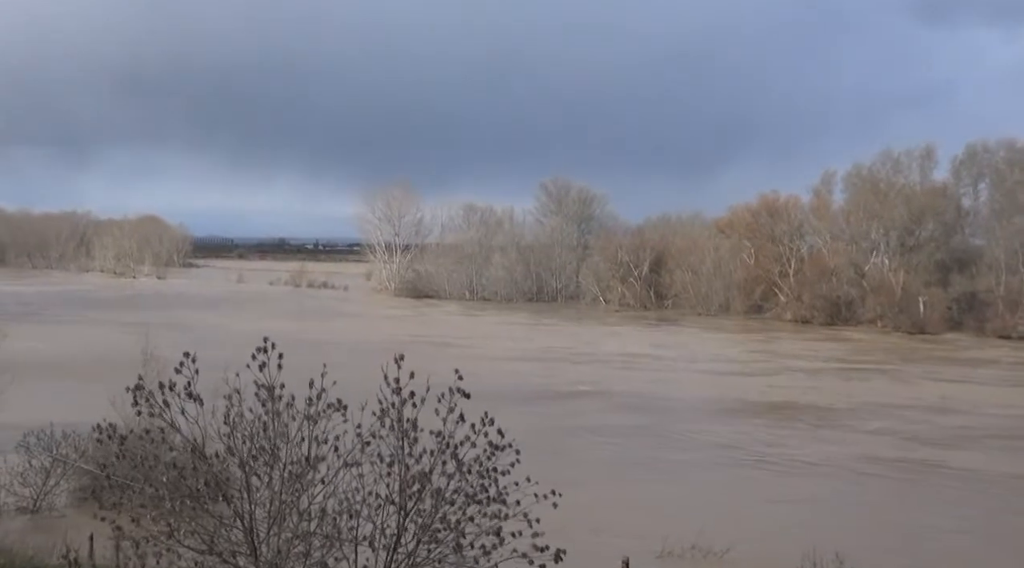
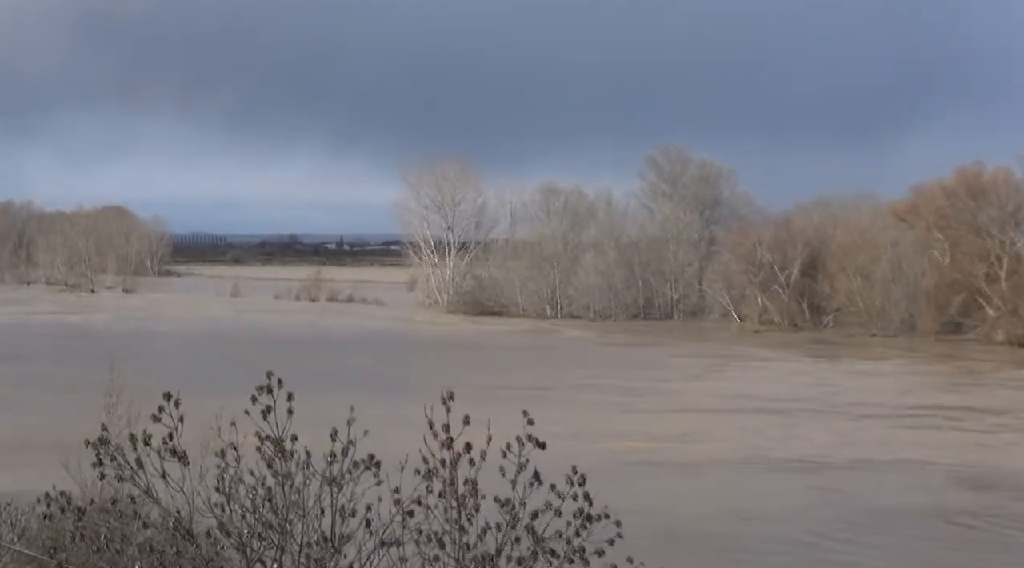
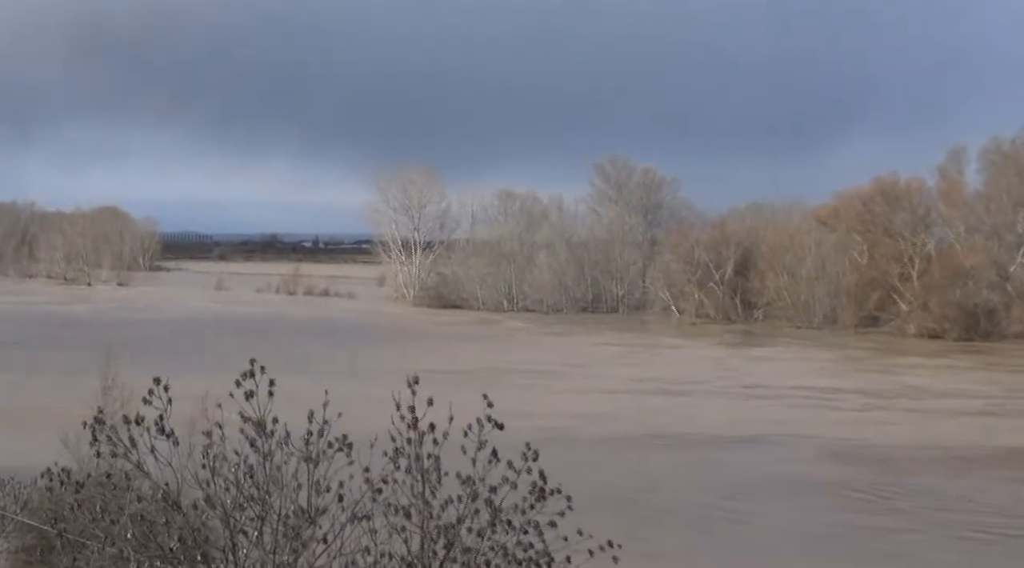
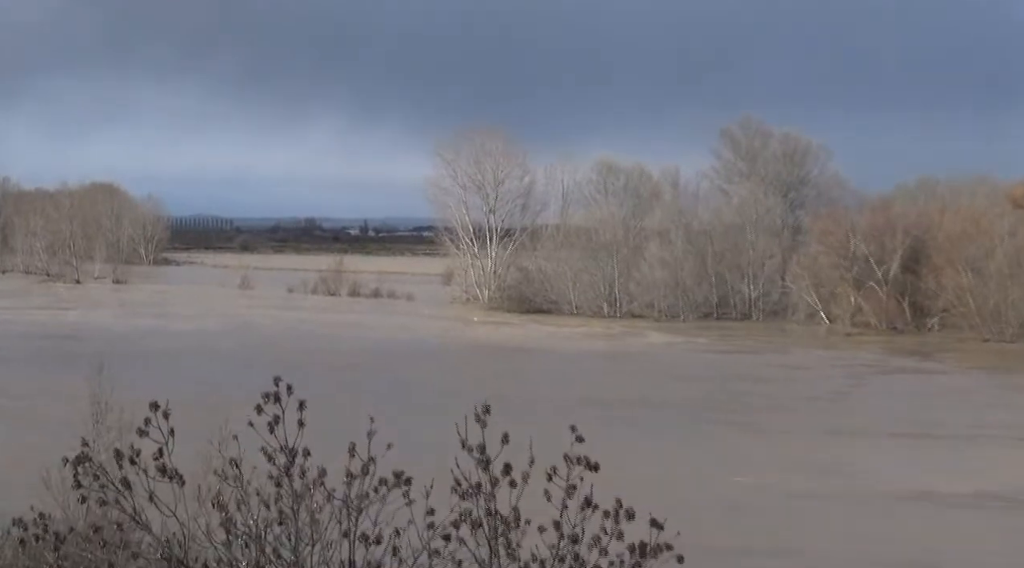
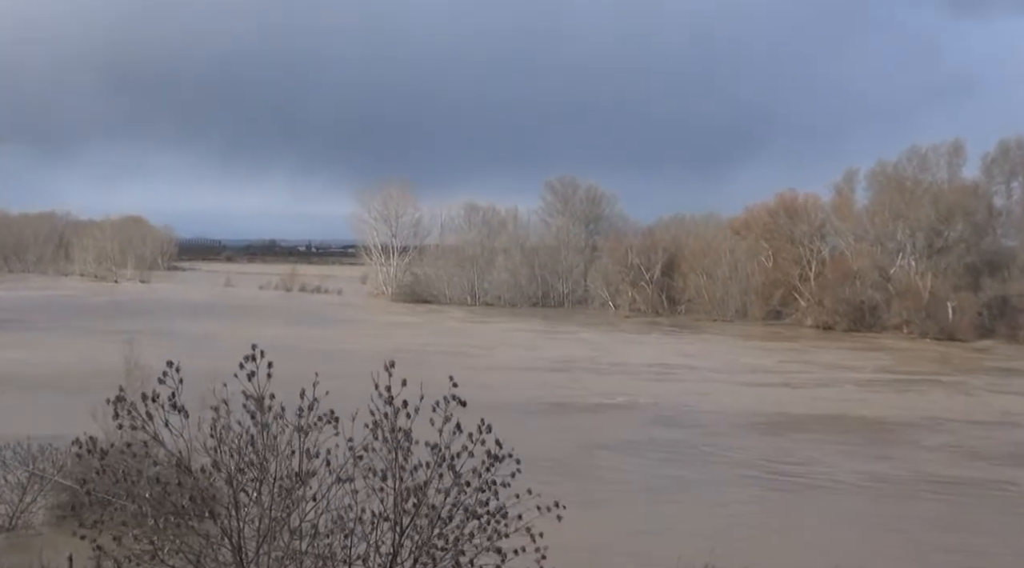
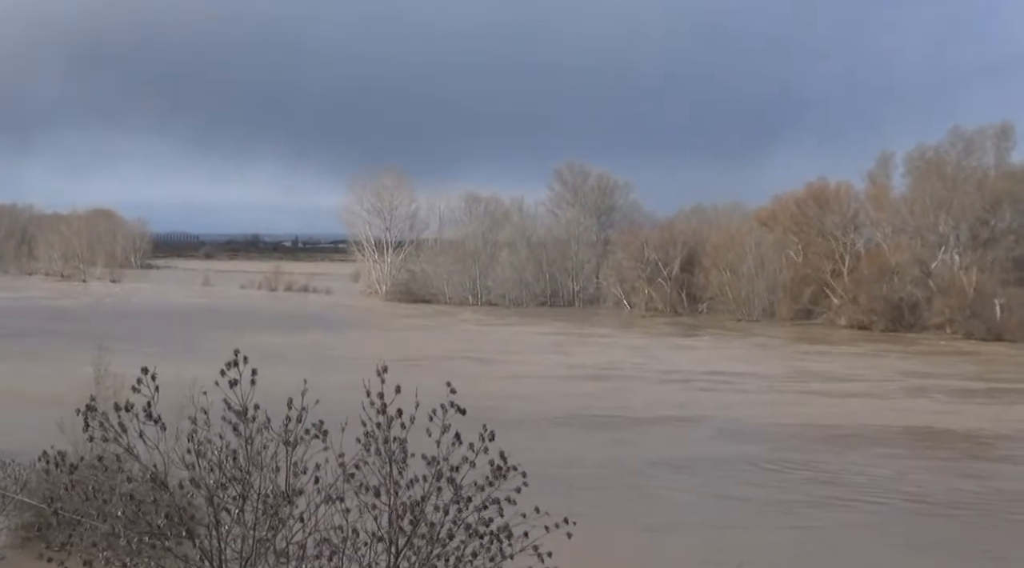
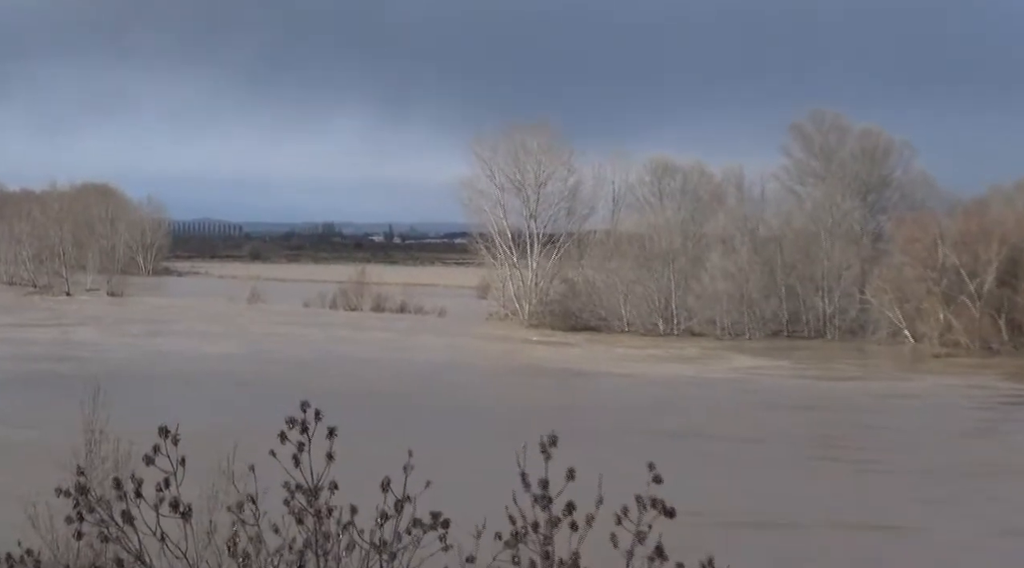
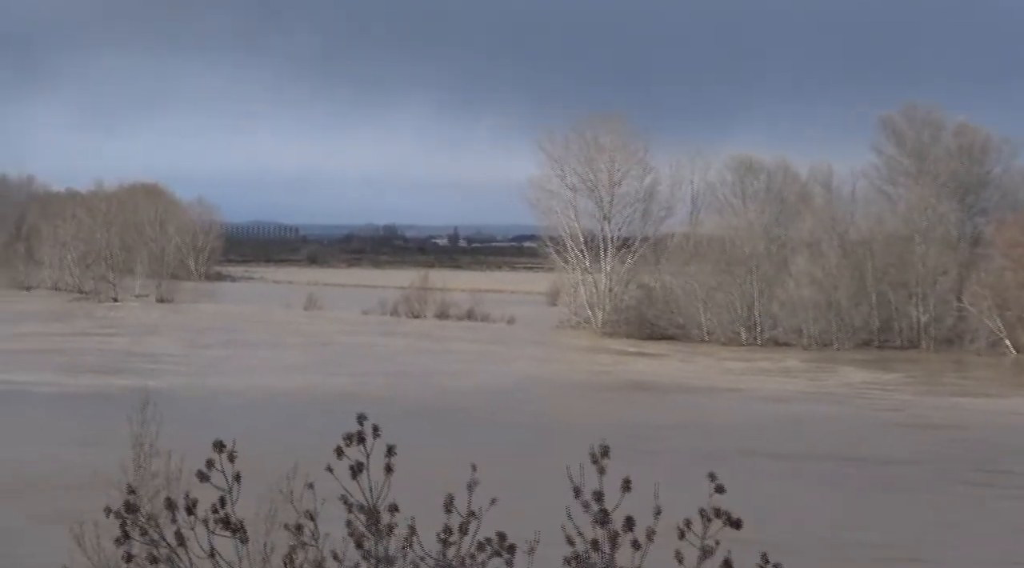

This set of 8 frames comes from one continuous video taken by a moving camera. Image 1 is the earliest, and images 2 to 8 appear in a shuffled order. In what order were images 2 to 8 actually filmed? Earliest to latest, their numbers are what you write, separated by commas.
5, 6, 3, 2, 4, 7, 8
